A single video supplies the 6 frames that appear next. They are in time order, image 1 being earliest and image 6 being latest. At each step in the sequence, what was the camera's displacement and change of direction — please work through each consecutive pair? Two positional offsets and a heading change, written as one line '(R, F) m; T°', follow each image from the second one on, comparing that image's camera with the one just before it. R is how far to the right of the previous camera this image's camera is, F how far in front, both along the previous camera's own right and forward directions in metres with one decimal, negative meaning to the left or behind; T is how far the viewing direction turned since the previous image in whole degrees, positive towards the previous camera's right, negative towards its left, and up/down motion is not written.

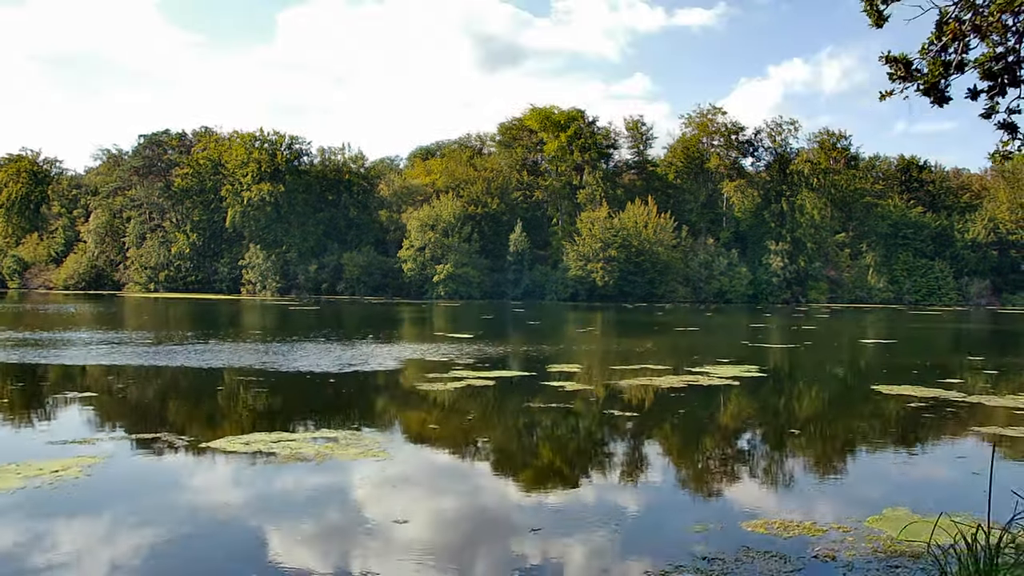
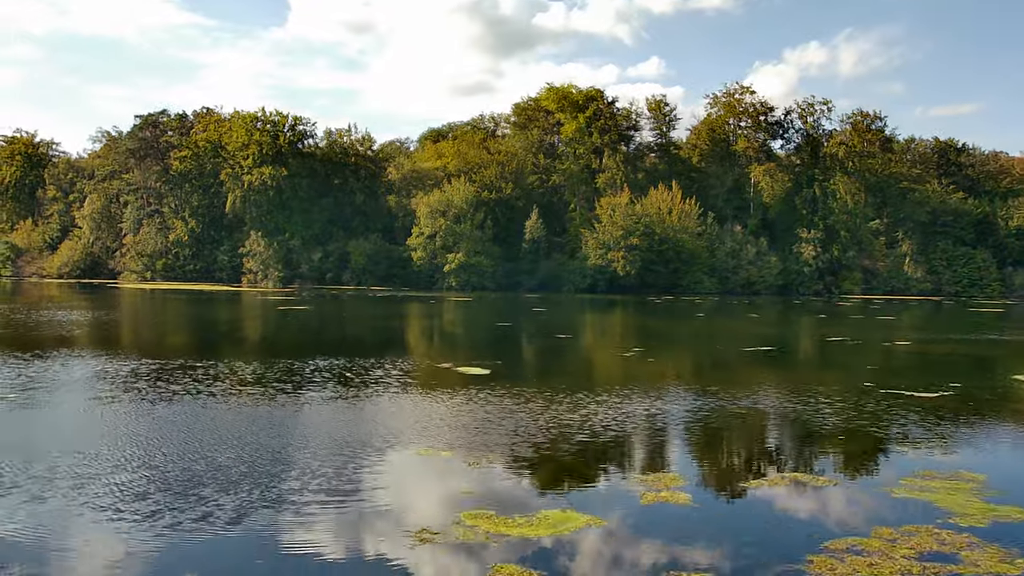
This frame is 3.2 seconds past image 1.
(-0.2, +3.1) m; -1°
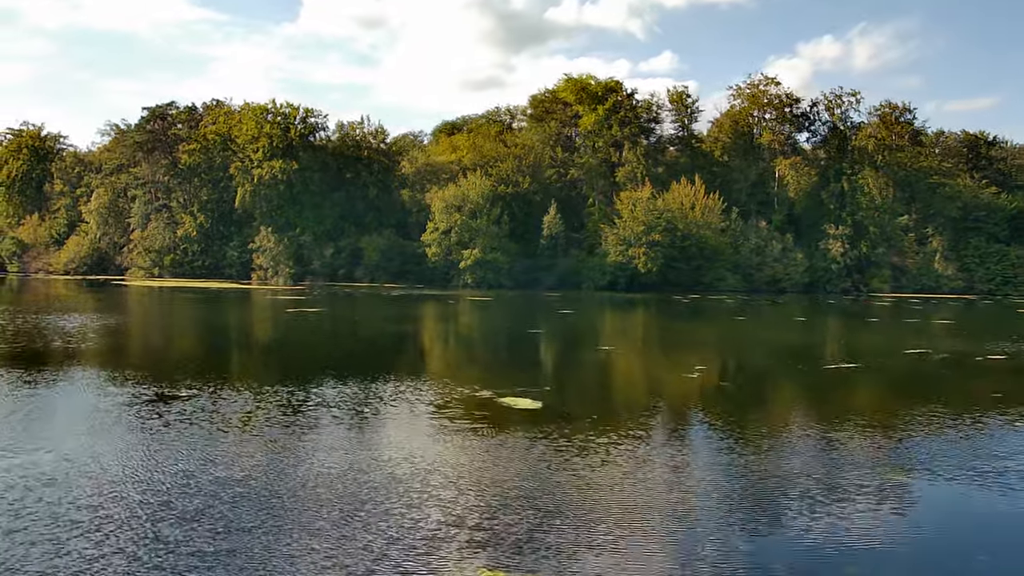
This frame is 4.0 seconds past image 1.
(-0.4, +1.7) m; -1°
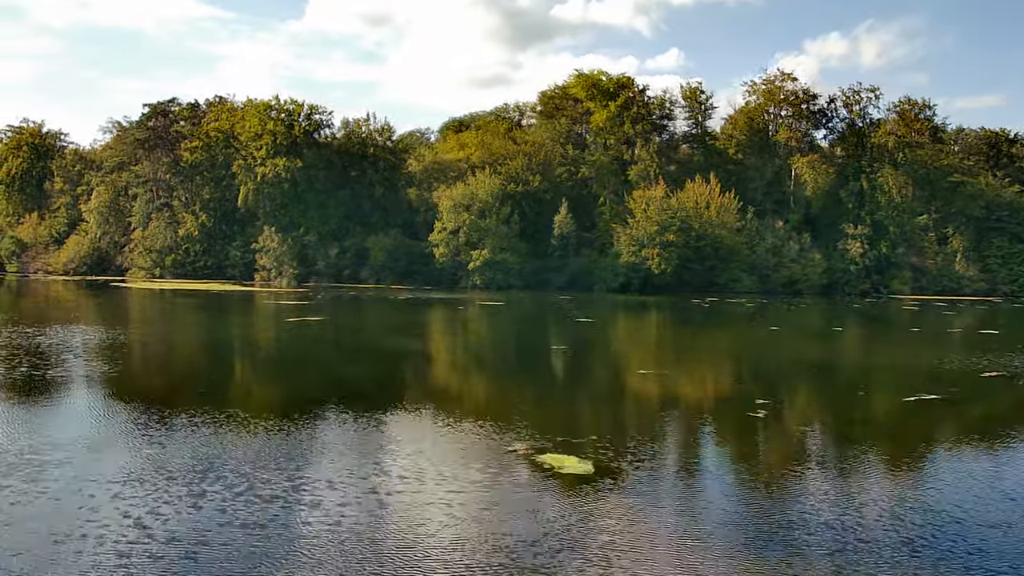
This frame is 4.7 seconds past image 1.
(-0.3, +1.4) m; 0°
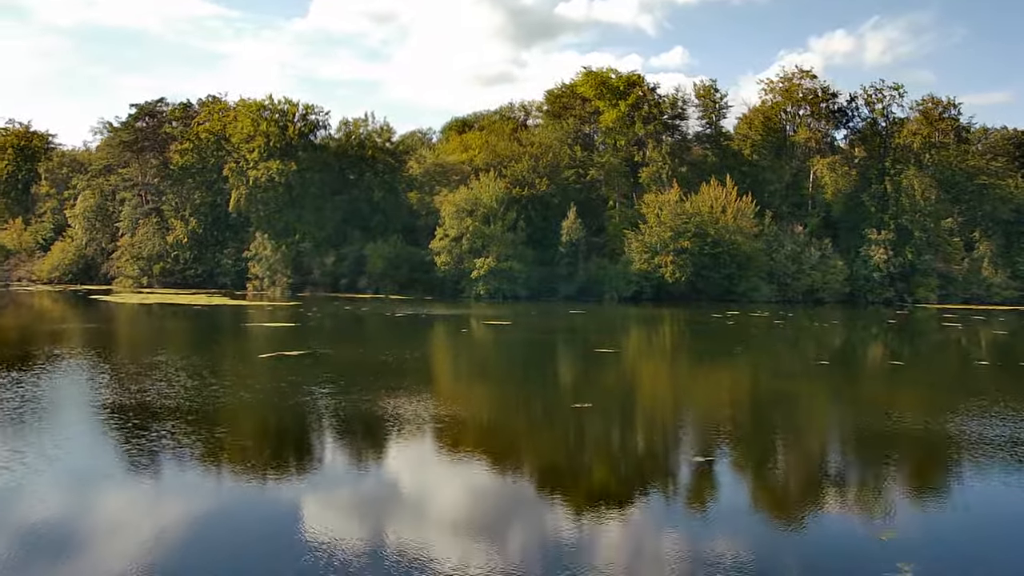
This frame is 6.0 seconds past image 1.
(-0.1, +2.6) m; 0°
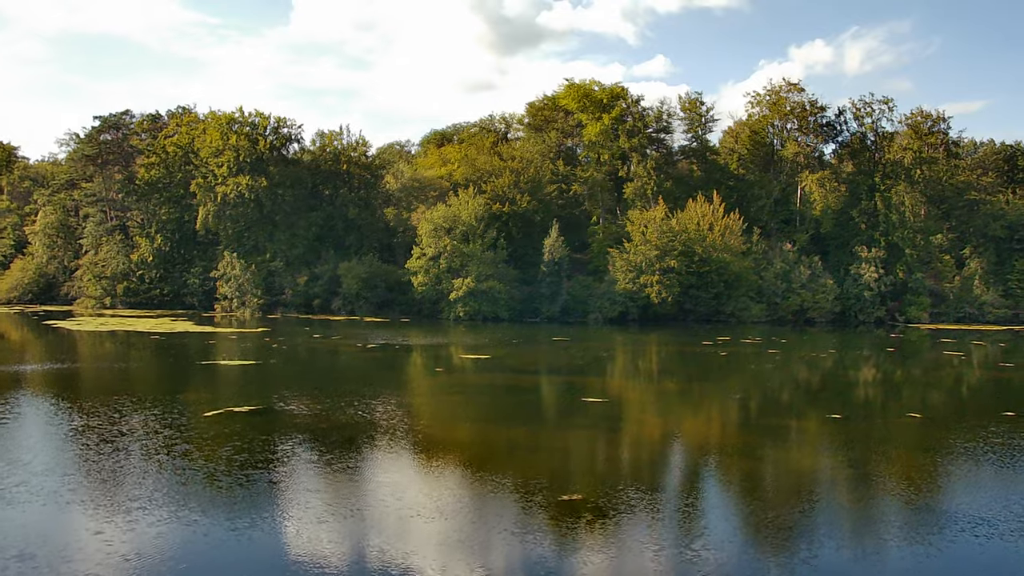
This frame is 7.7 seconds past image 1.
(+0.2, +1.8) m; +1°
